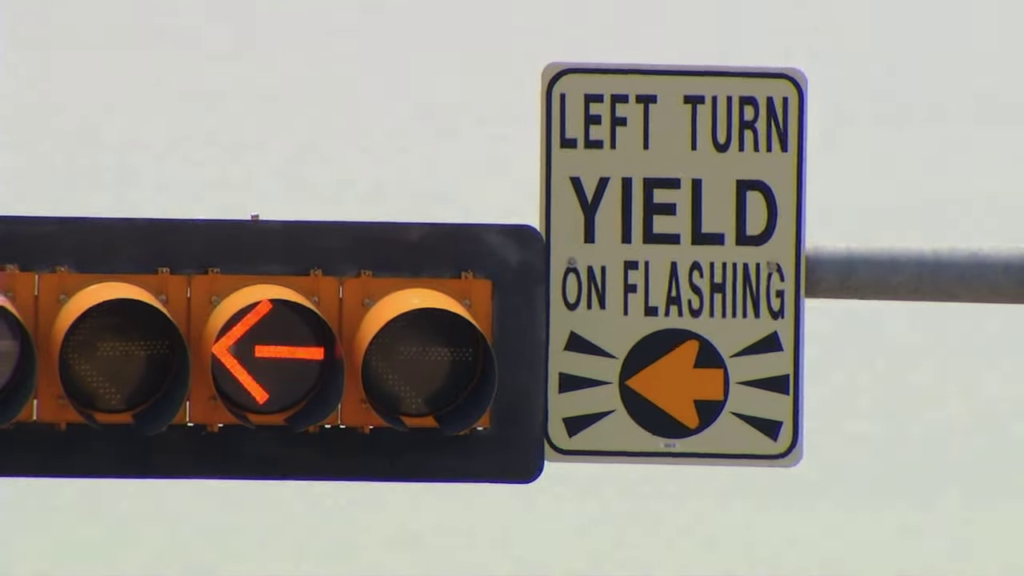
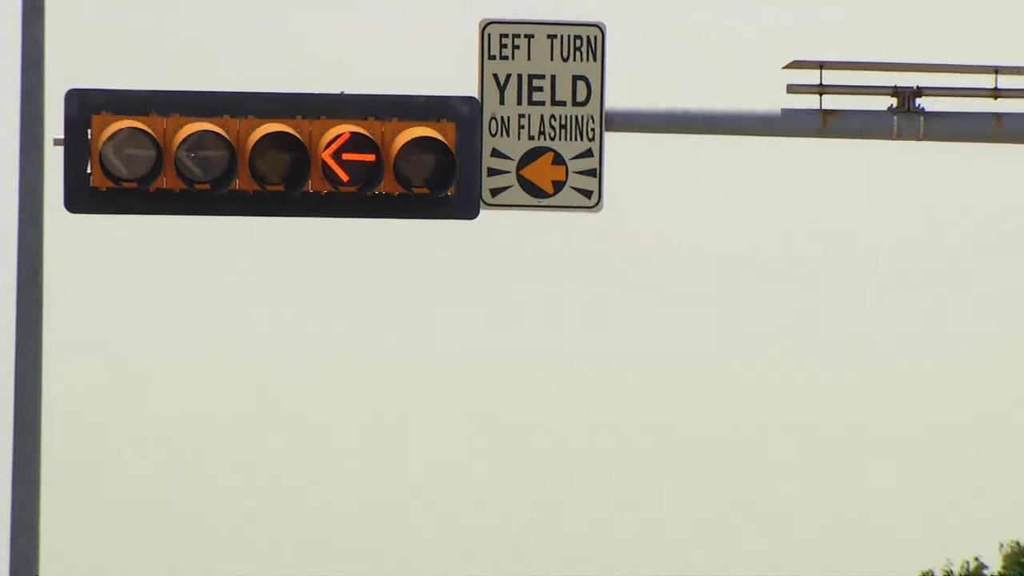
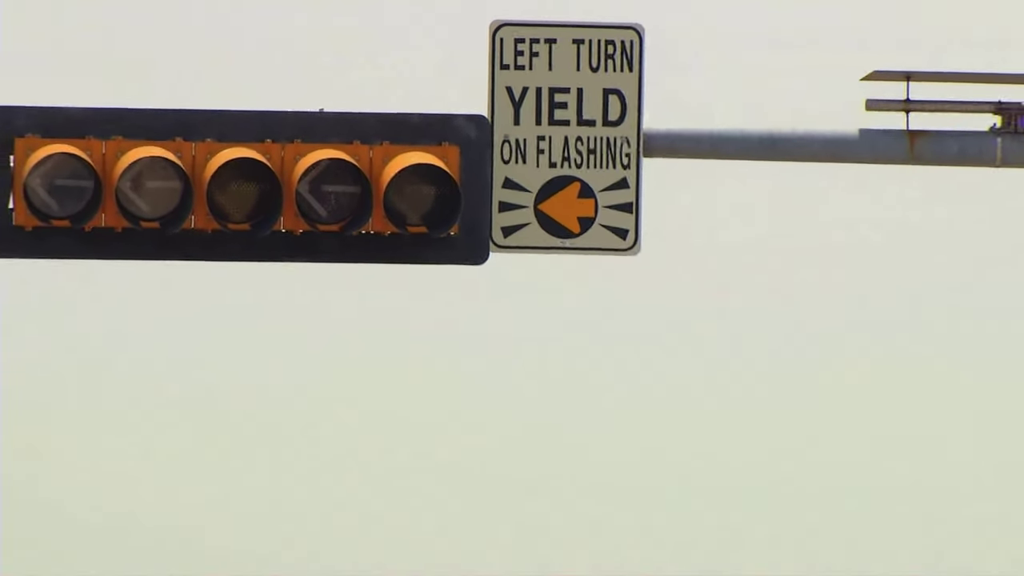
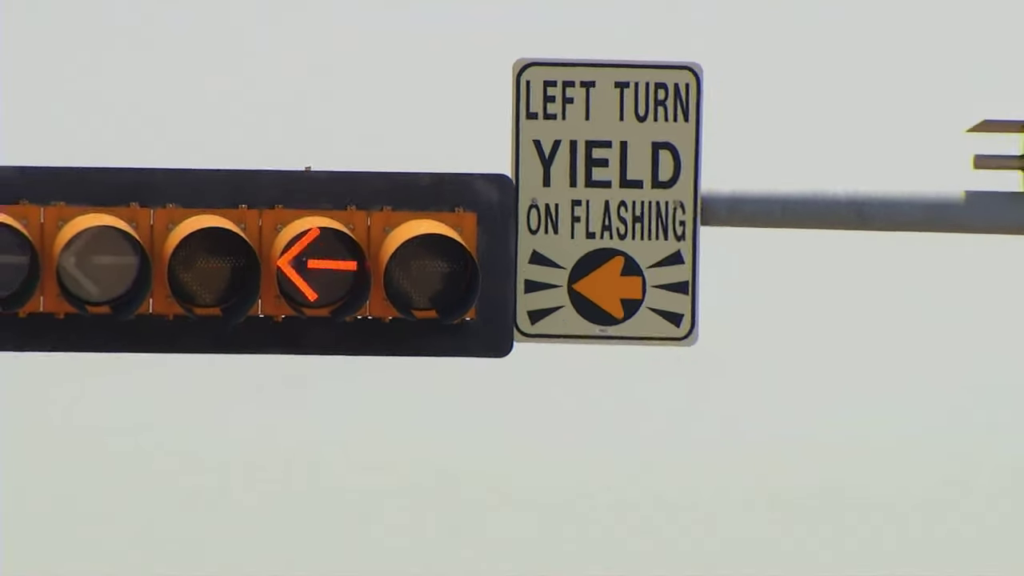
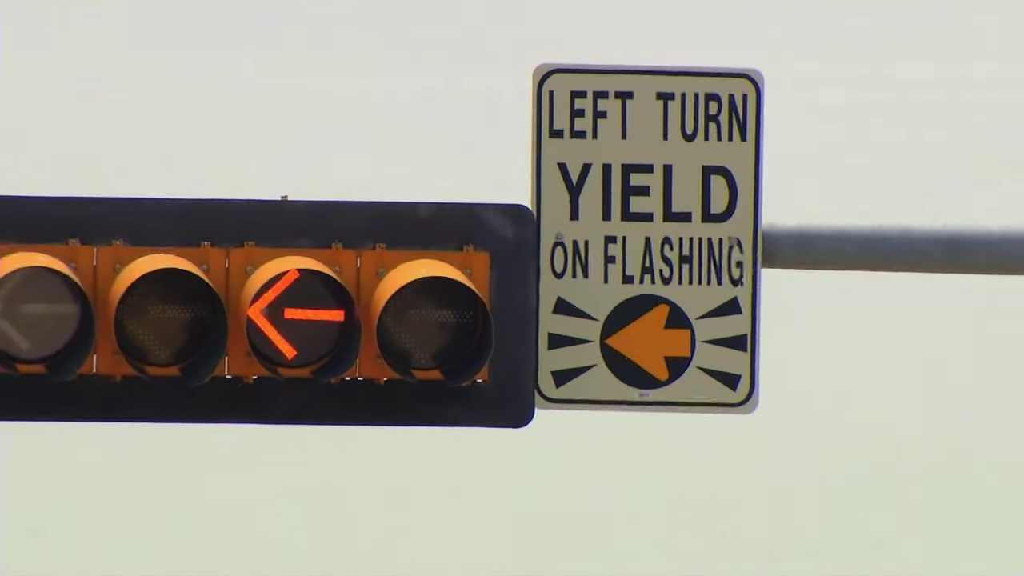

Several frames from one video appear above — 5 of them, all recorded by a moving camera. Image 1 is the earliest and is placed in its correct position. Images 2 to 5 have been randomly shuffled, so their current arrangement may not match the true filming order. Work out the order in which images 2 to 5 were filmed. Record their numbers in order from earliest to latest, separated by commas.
5, 4, 3, 2
